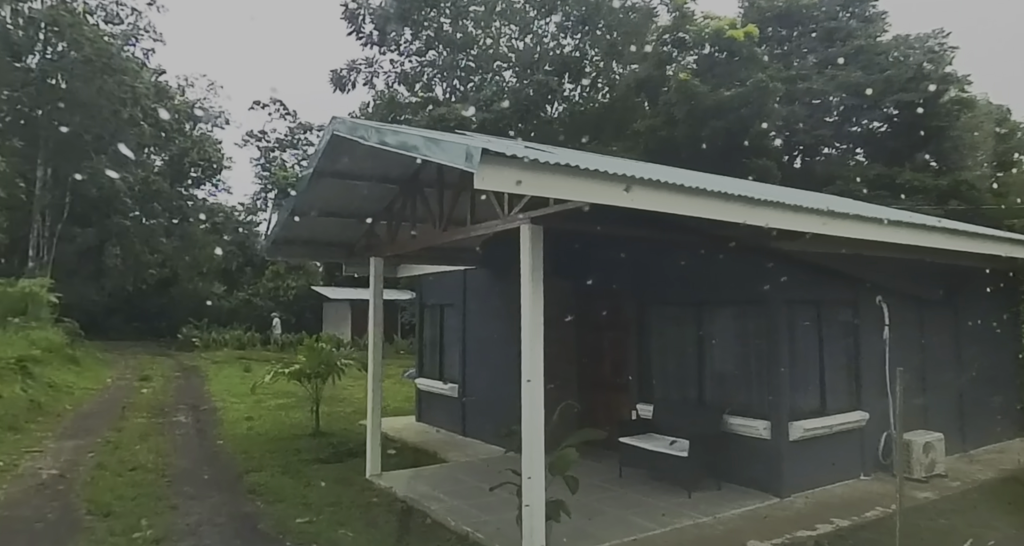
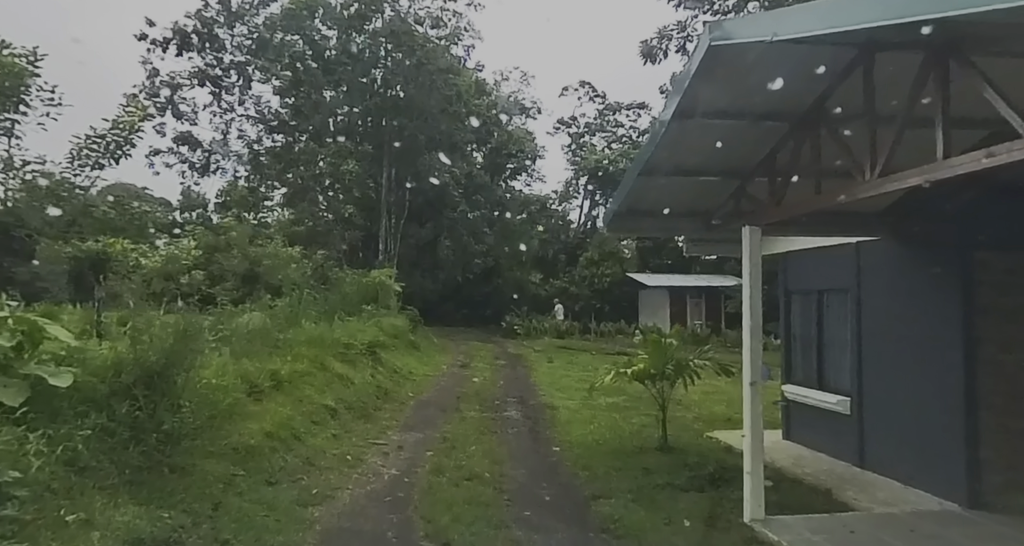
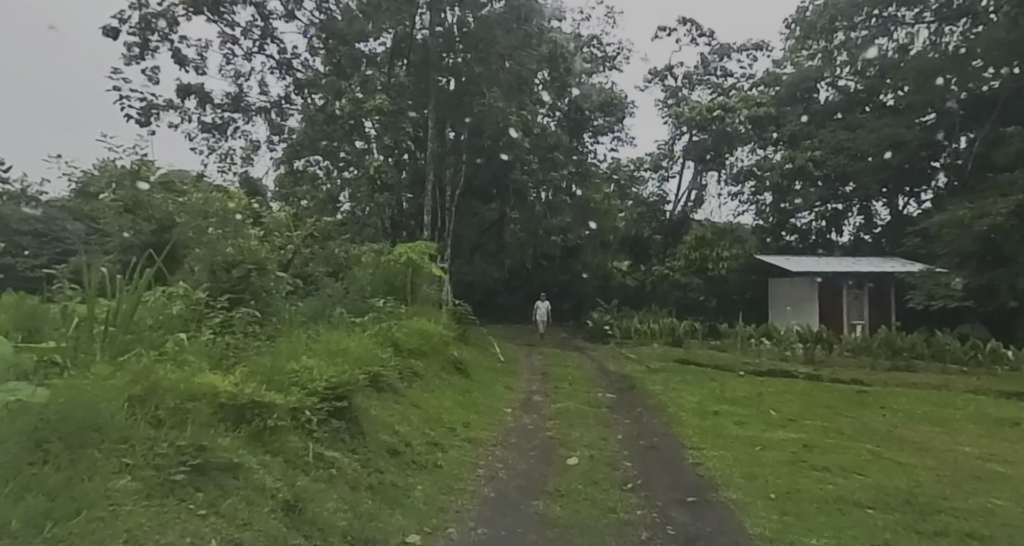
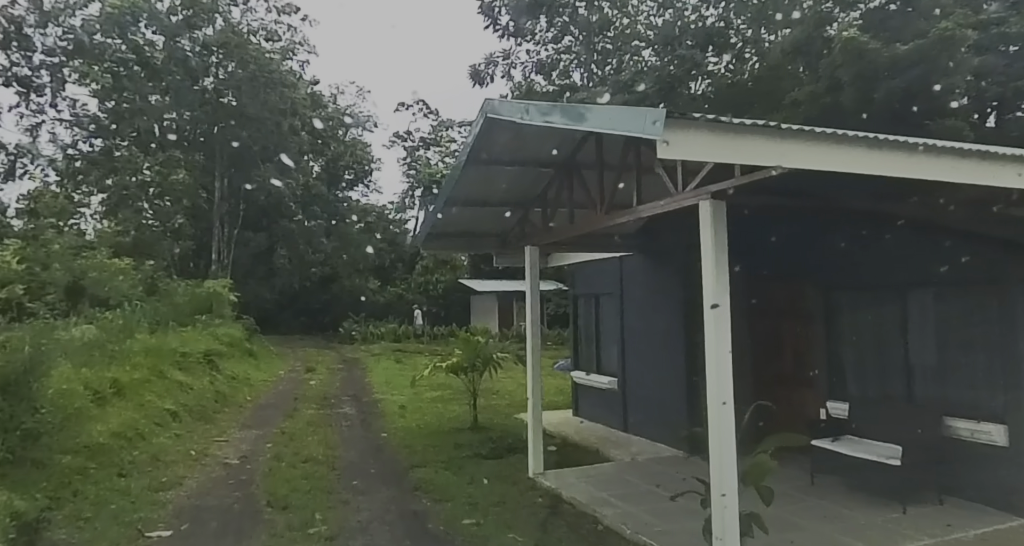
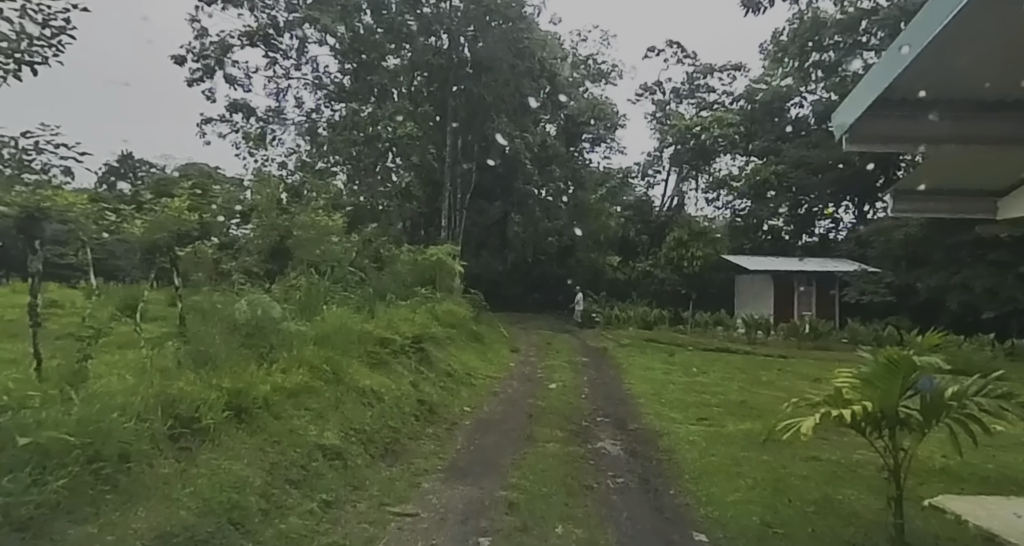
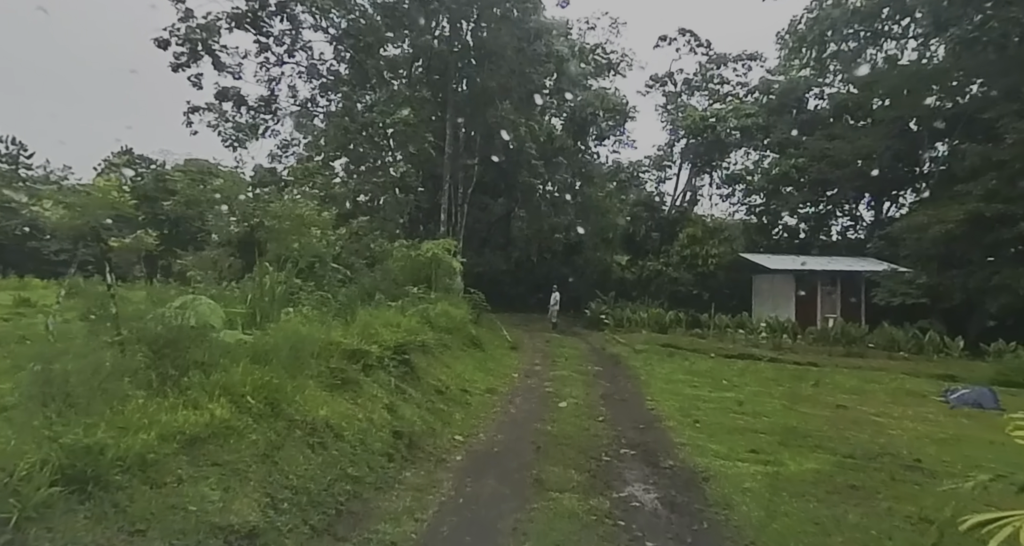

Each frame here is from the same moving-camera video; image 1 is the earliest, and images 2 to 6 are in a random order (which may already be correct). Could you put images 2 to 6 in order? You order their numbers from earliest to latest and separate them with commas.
4, 2, 5, 6, 3
